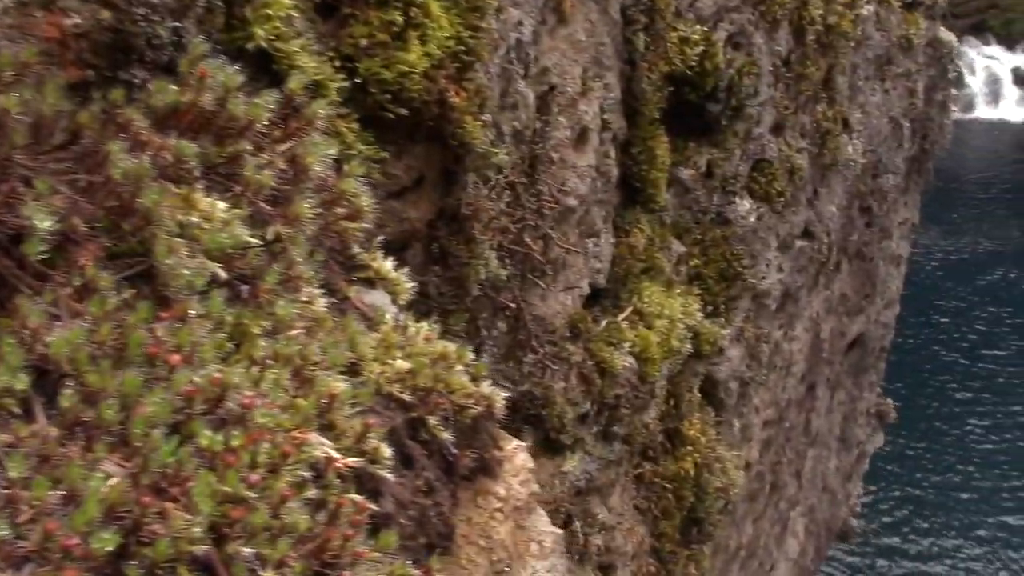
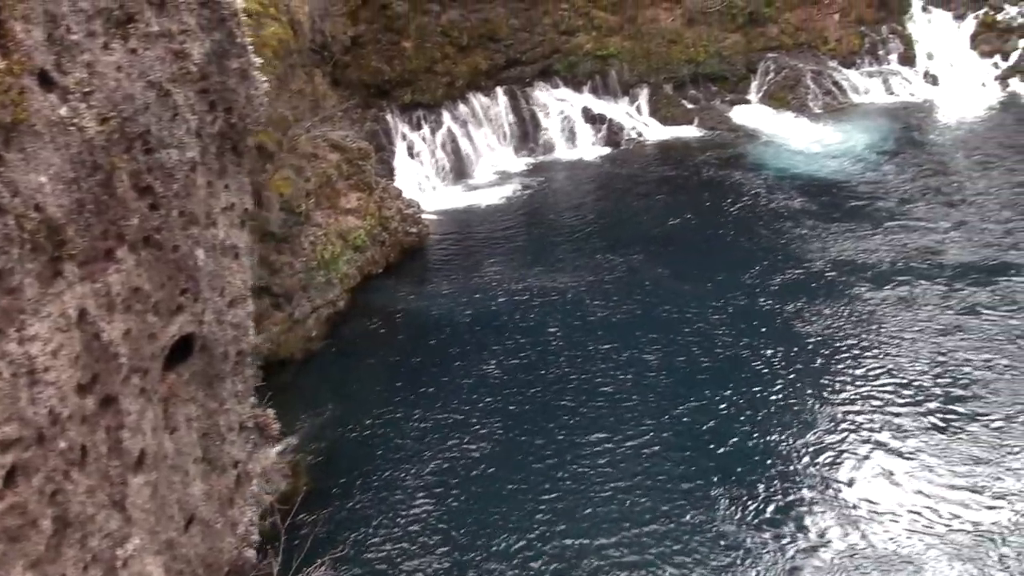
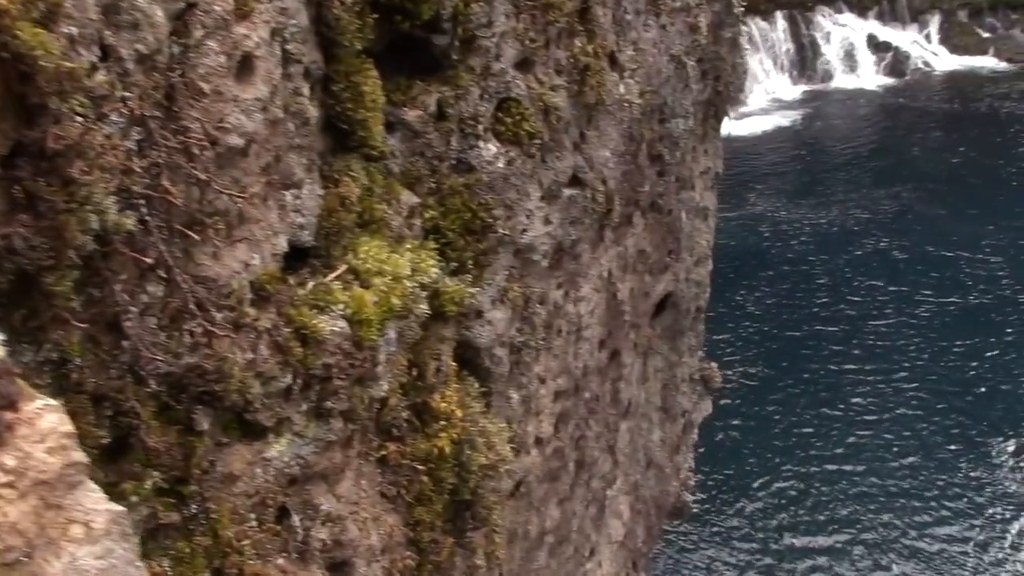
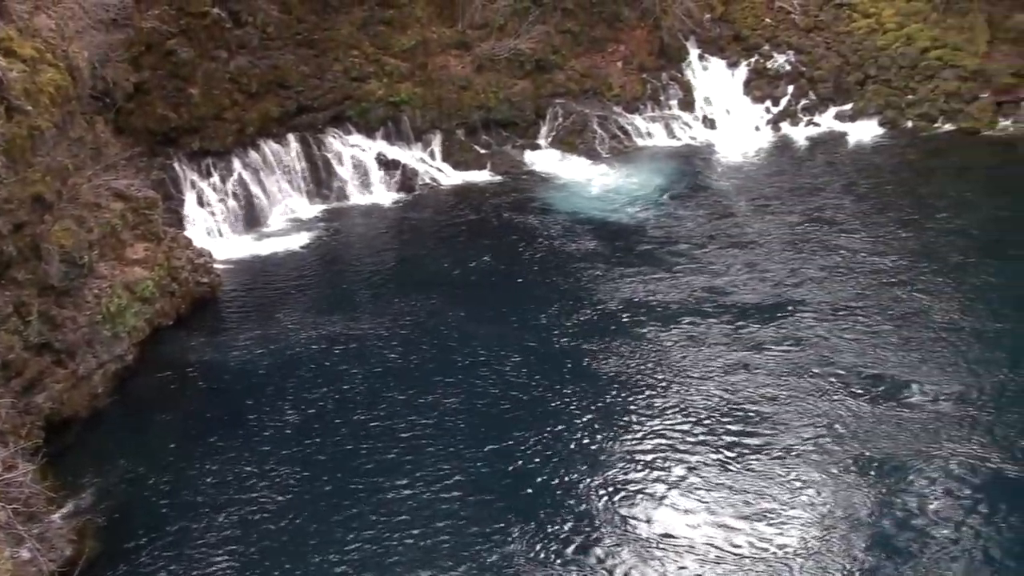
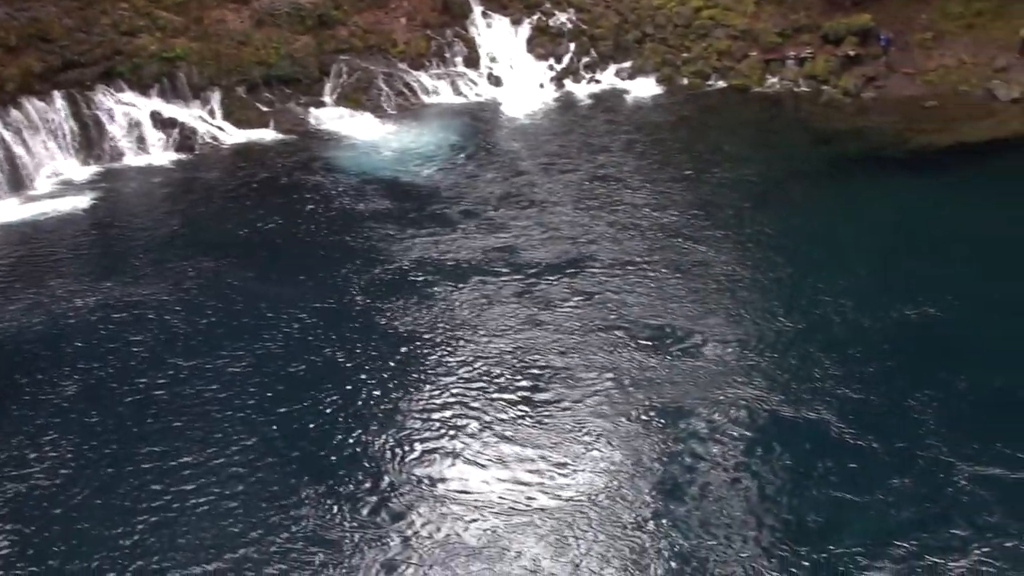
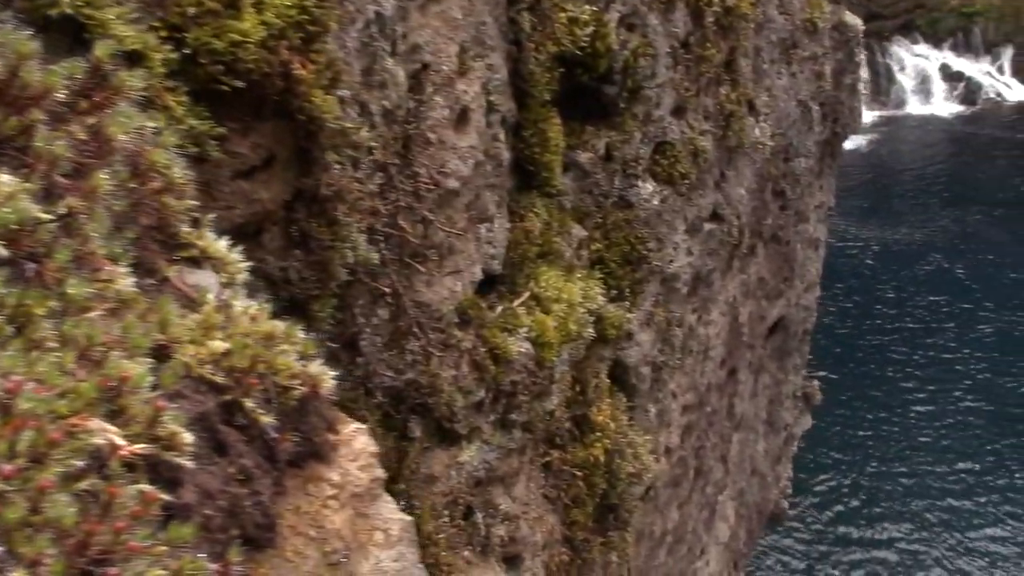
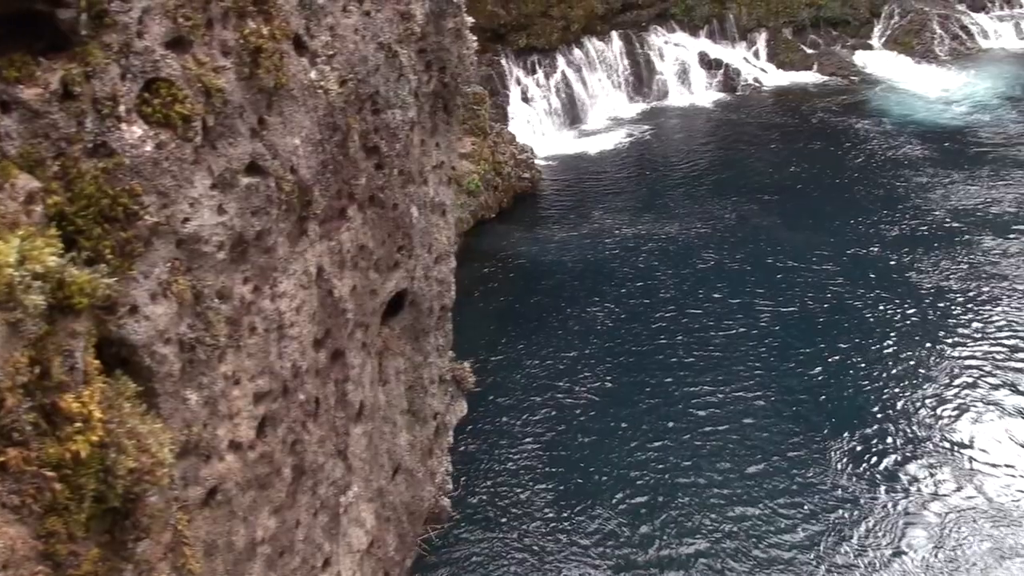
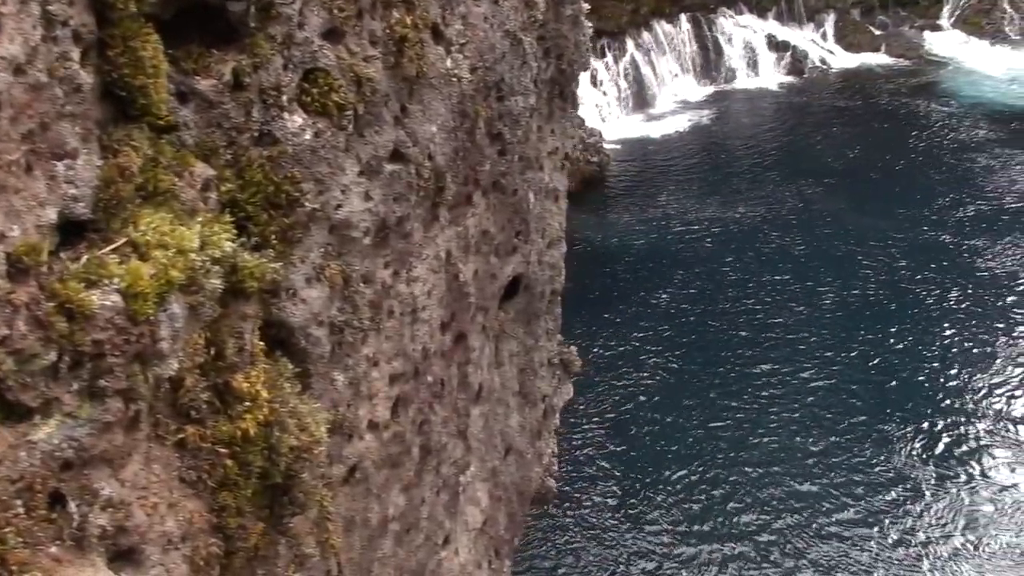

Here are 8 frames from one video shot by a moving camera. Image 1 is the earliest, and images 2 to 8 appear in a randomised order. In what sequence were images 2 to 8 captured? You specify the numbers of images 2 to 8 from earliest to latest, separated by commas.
6, 3, 8, 7, 2, 4, 5
